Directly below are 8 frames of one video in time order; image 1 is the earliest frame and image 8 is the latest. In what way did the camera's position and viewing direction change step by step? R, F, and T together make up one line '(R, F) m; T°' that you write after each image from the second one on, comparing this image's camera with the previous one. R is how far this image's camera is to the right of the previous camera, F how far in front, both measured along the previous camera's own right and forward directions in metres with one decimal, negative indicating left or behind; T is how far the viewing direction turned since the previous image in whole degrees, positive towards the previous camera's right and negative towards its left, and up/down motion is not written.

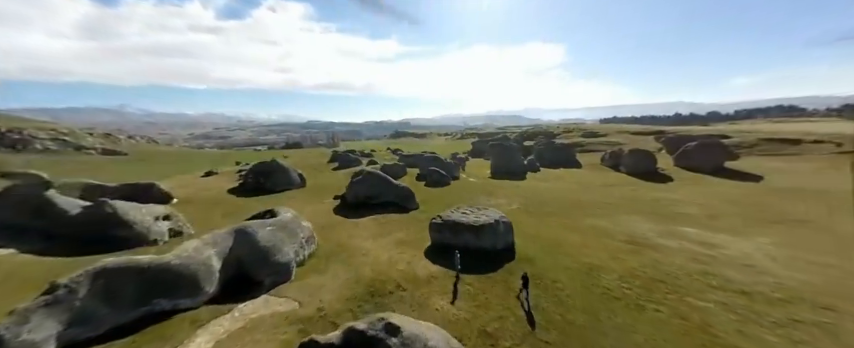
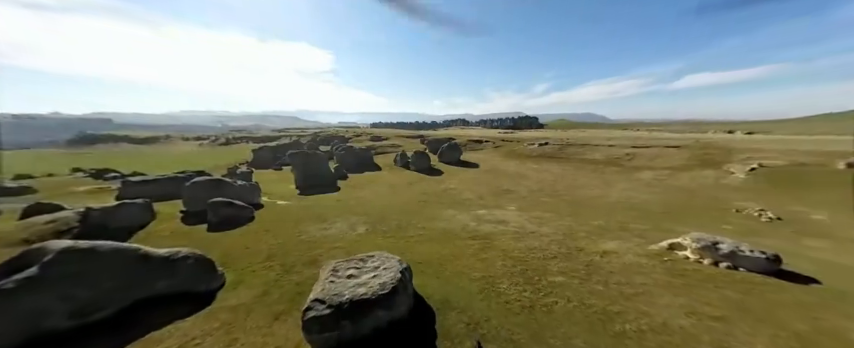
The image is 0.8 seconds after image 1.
(-2.9, +6.7) m; +47°
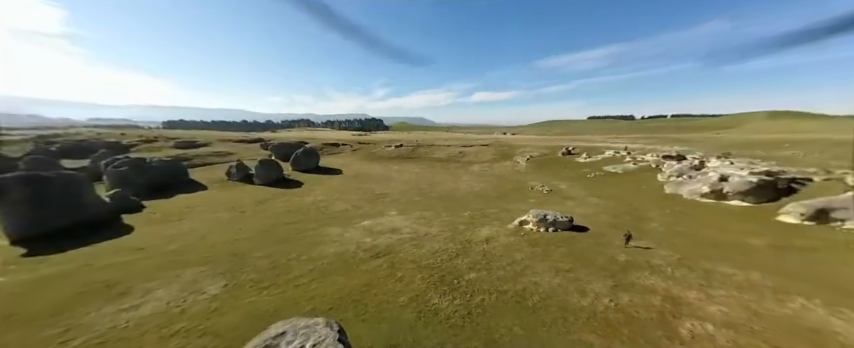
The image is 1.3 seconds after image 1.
(-3.1, +2.8) m; +34°
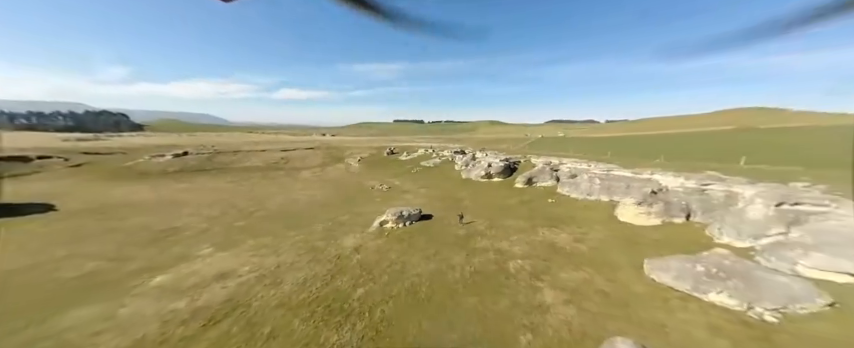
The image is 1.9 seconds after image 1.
(-3.2, +1.7) m; +40°
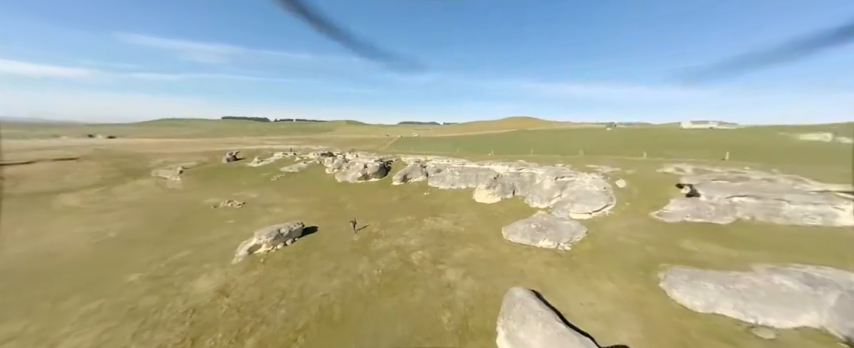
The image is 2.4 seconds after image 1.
(-2.7, +0.7) m; +31°
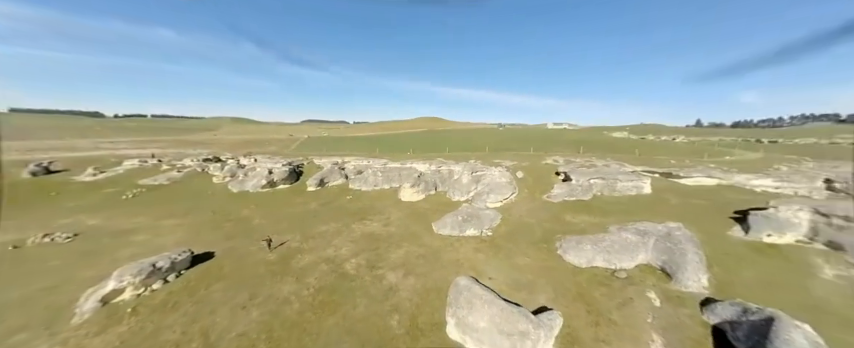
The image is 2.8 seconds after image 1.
(-1.5, +0.4) m; +20°
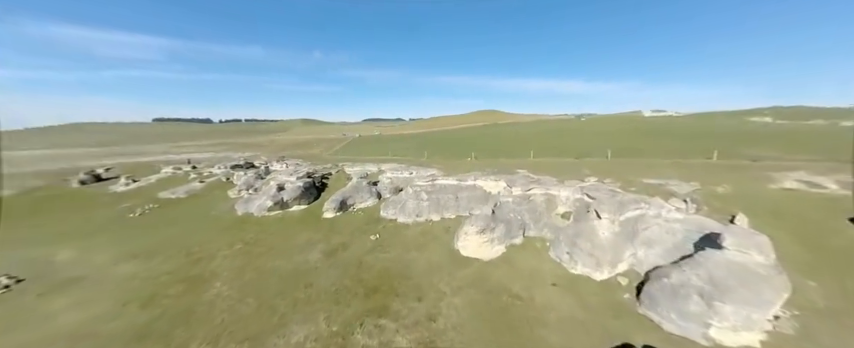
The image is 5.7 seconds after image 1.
(-1.7, +15.1) m; -13°
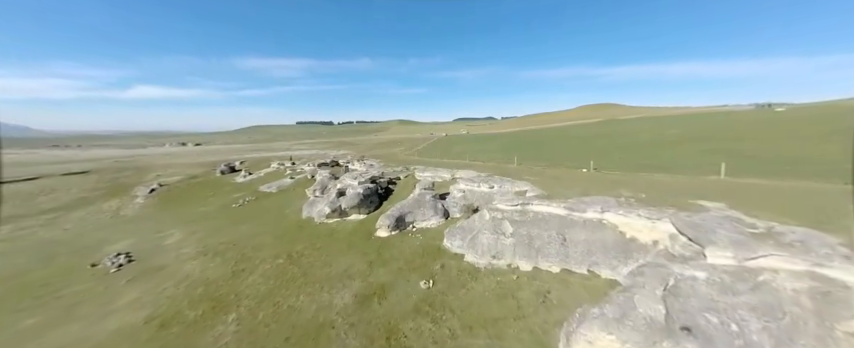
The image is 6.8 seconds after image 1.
(+0.2, +7.9) m; -20°
